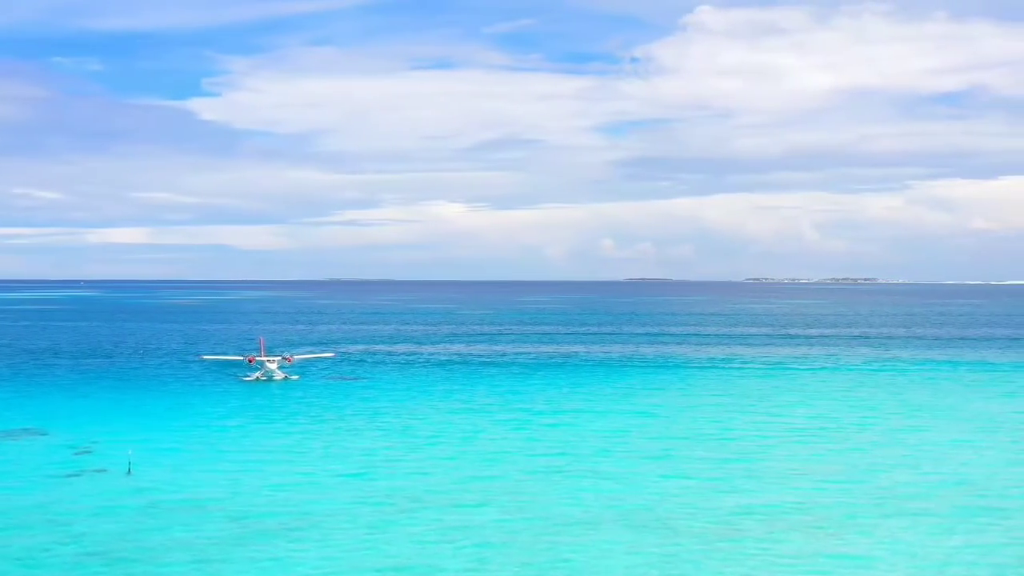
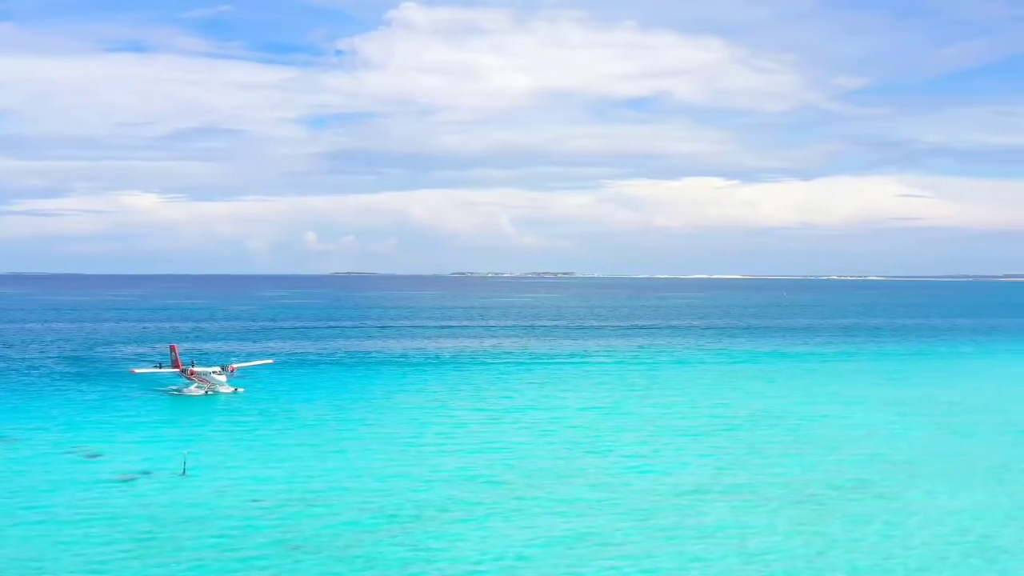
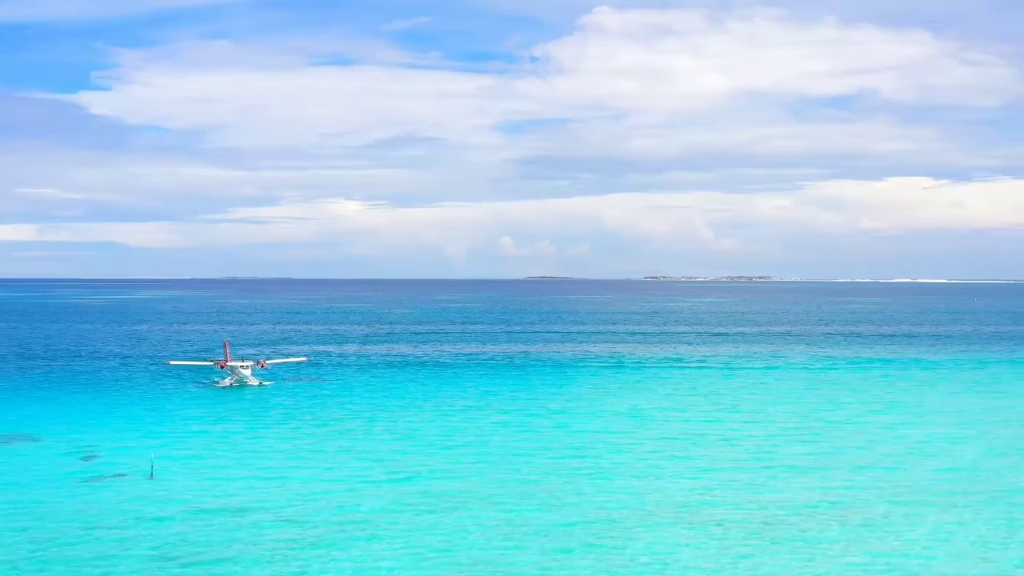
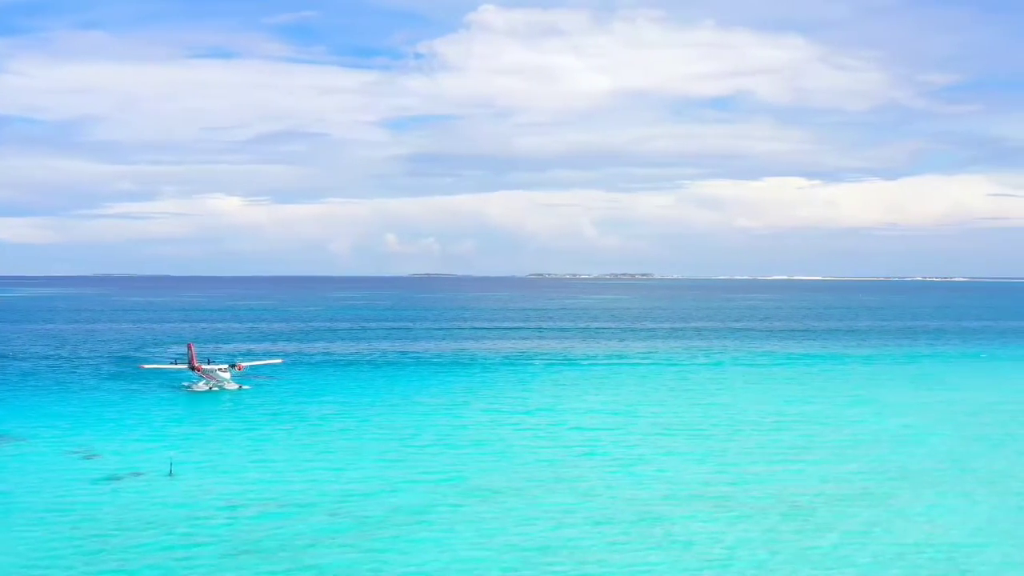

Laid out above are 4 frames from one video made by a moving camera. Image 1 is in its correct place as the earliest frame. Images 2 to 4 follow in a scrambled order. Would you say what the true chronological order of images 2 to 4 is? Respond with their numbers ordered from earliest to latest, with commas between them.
3, 4, 2
